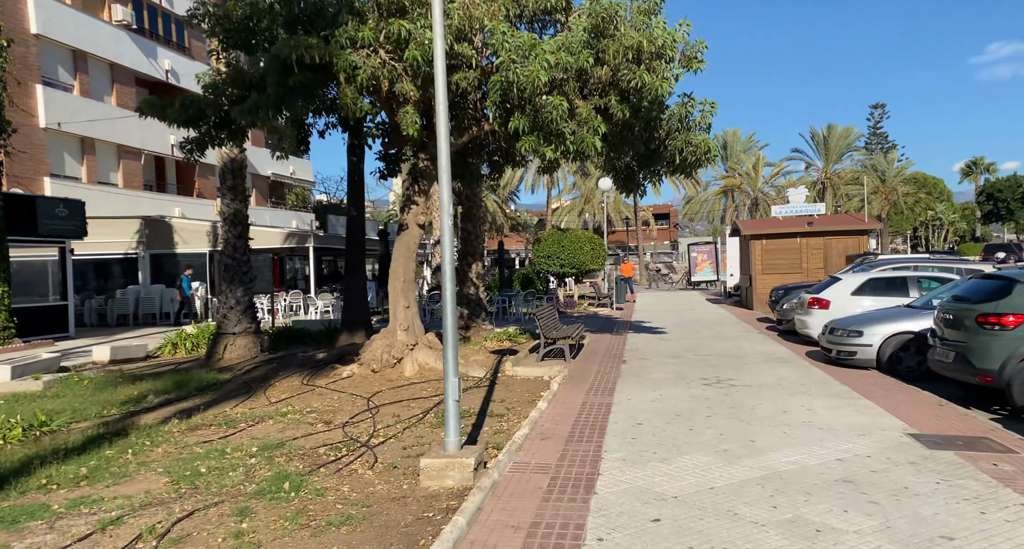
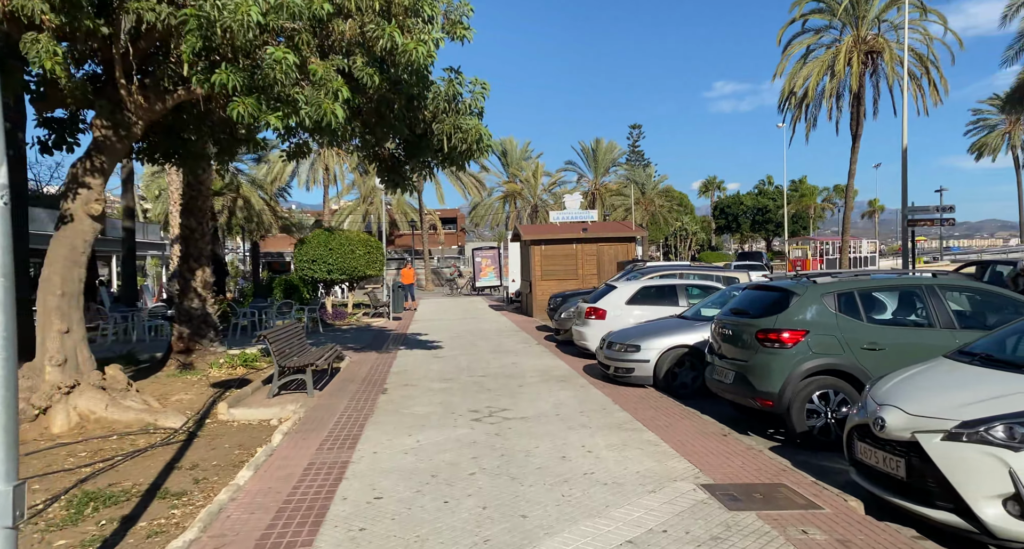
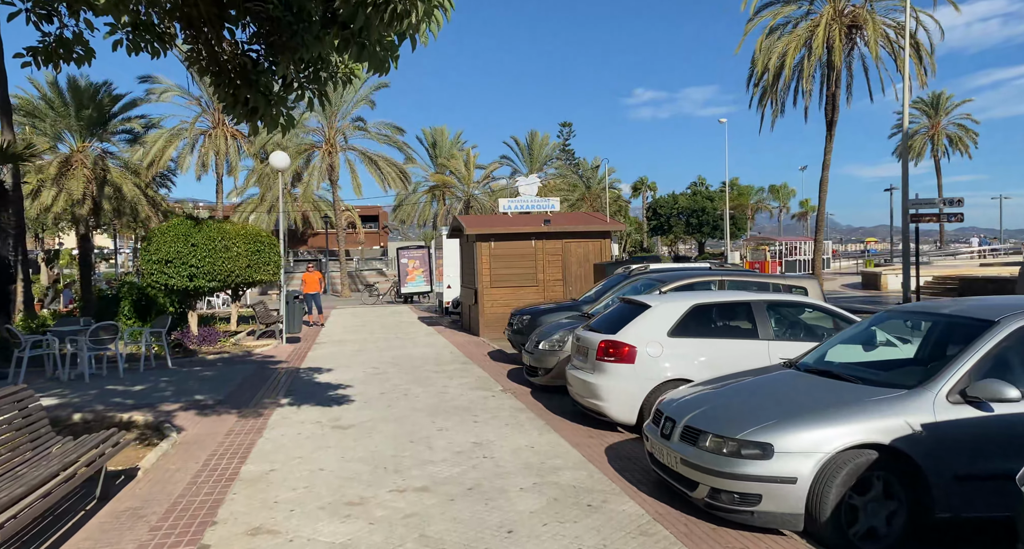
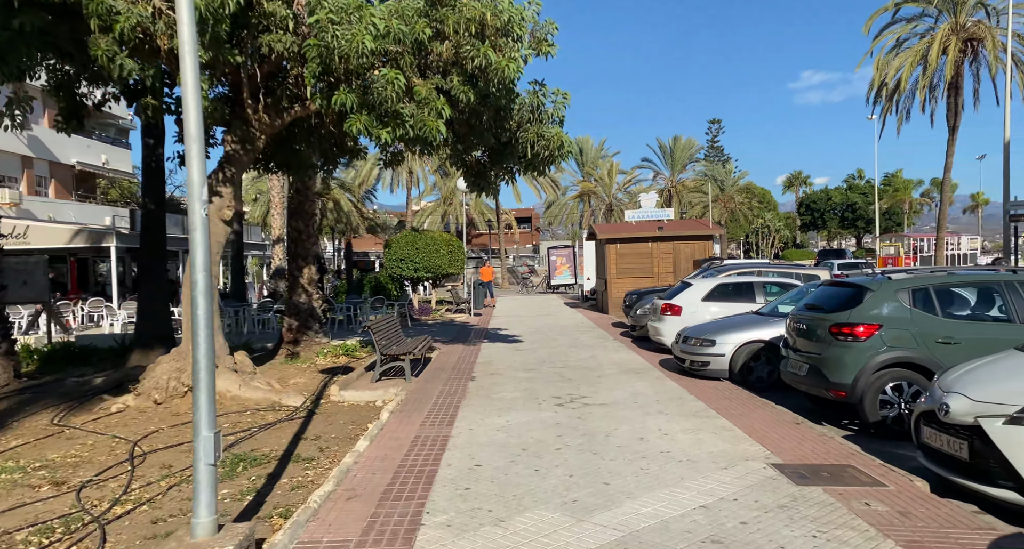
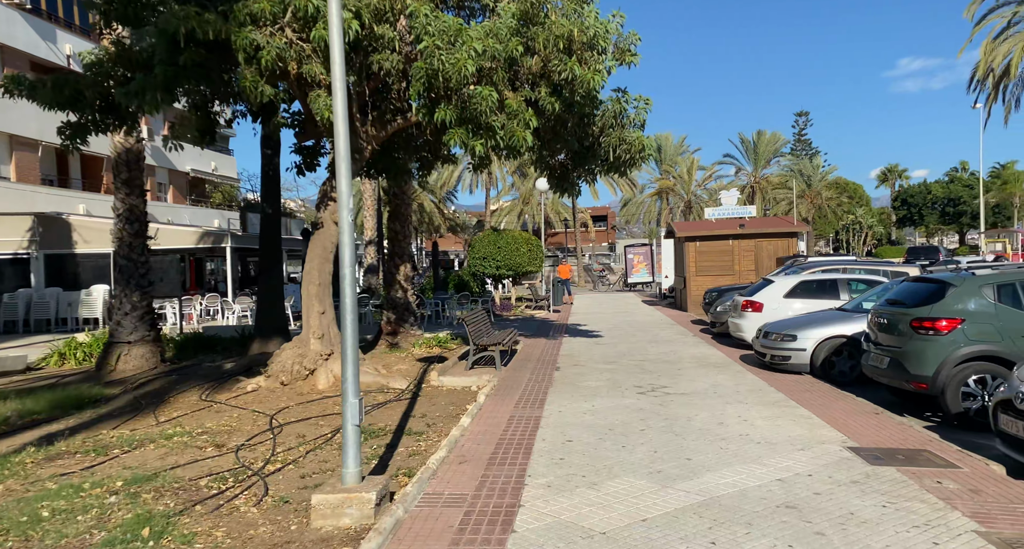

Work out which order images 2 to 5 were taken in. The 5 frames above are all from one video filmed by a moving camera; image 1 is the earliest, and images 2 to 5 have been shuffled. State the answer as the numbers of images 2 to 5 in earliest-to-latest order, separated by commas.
5, 4, 2, 3
